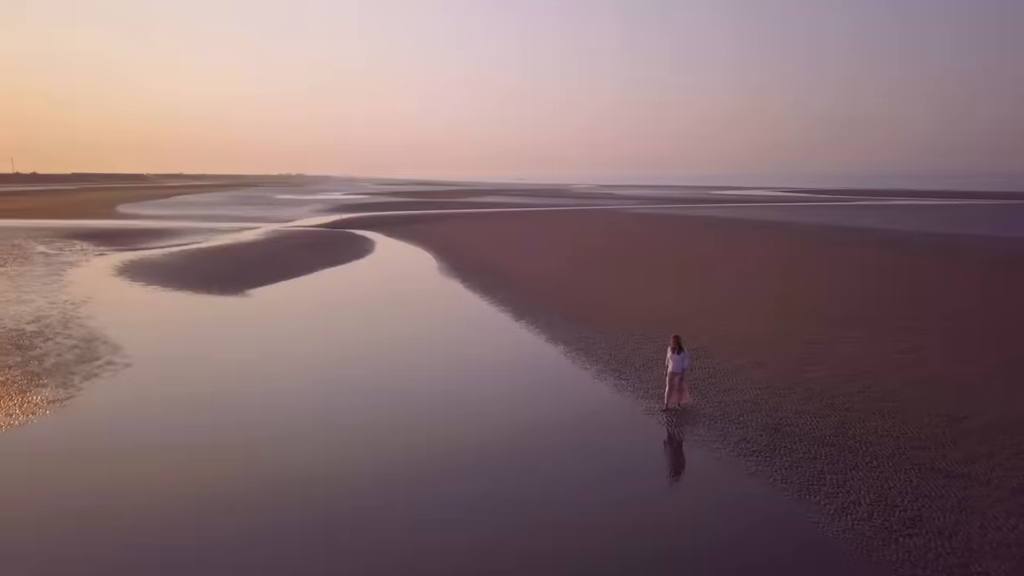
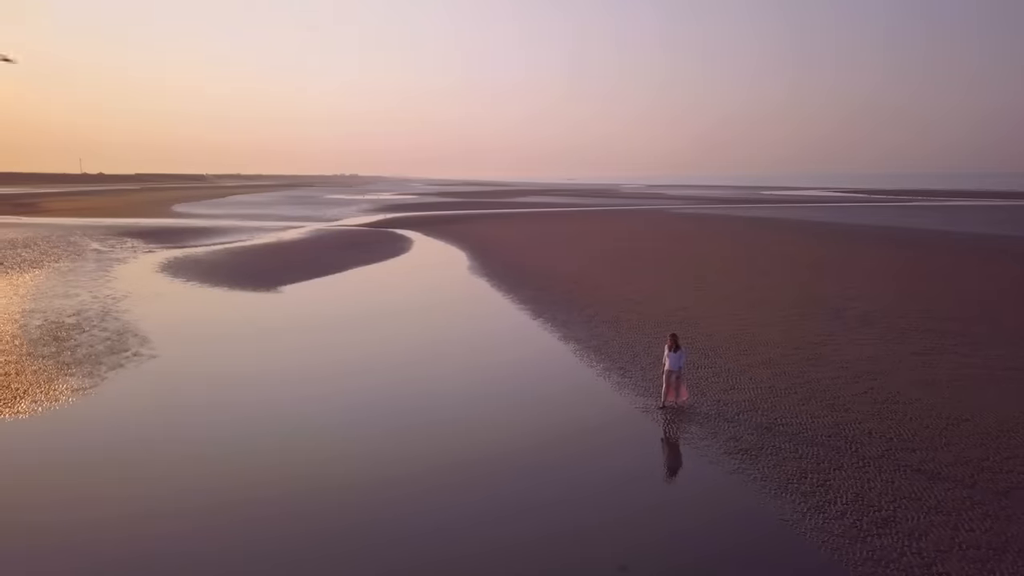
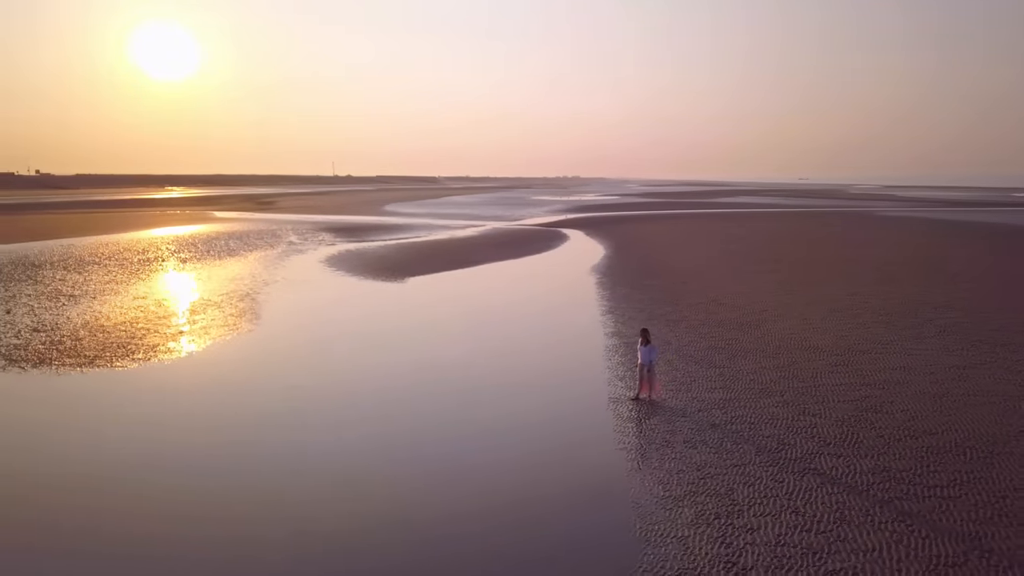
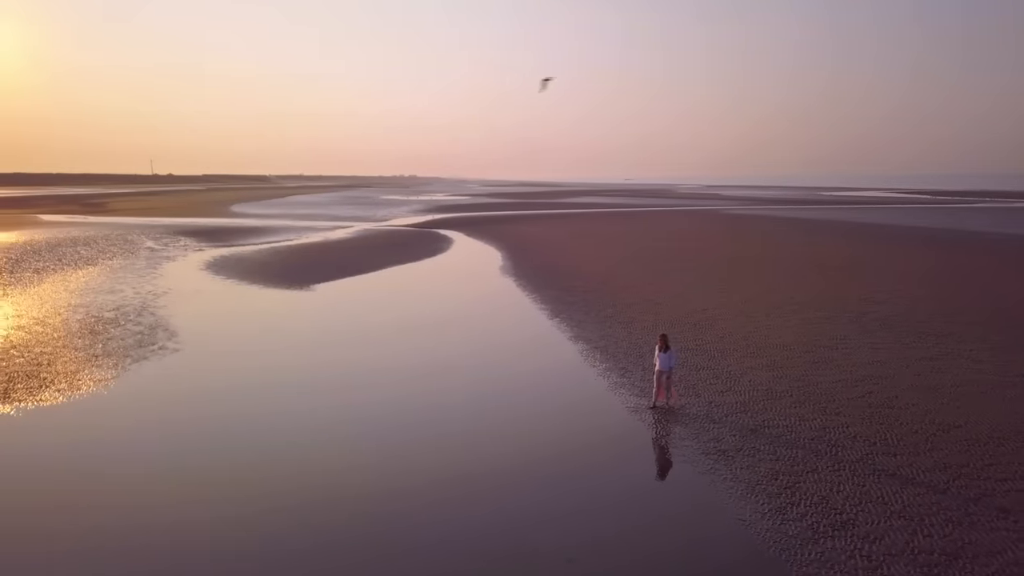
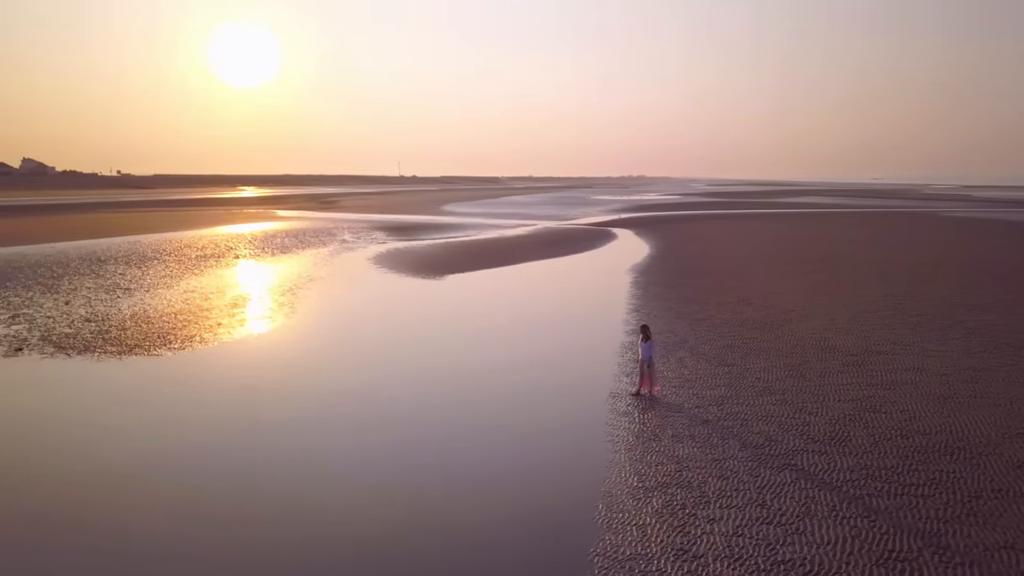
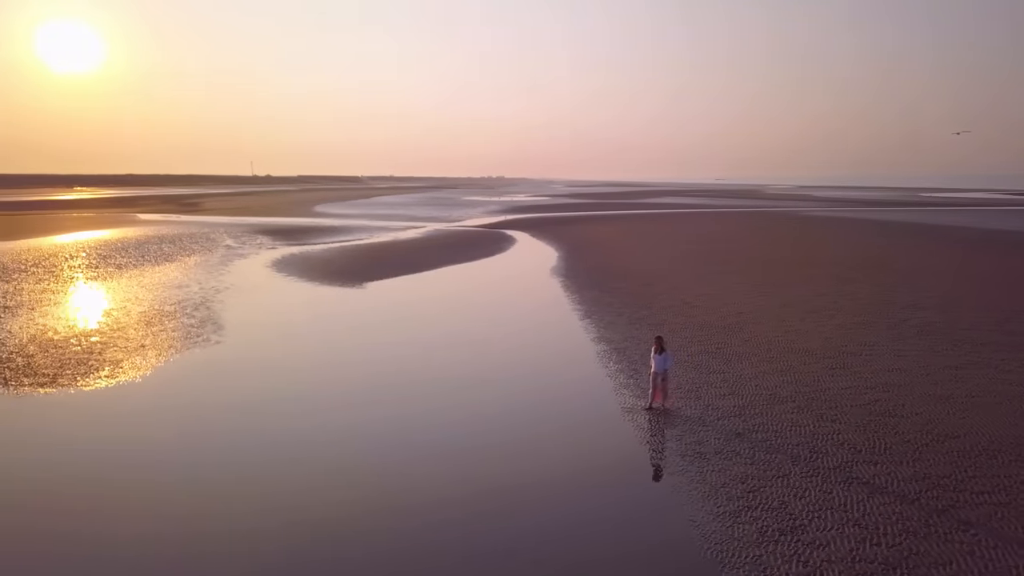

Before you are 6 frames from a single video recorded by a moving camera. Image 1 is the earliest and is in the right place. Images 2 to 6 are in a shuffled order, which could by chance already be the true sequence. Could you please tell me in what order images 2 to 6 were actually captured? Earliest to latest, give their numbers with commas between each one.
2, 4, 6, 3, 5
